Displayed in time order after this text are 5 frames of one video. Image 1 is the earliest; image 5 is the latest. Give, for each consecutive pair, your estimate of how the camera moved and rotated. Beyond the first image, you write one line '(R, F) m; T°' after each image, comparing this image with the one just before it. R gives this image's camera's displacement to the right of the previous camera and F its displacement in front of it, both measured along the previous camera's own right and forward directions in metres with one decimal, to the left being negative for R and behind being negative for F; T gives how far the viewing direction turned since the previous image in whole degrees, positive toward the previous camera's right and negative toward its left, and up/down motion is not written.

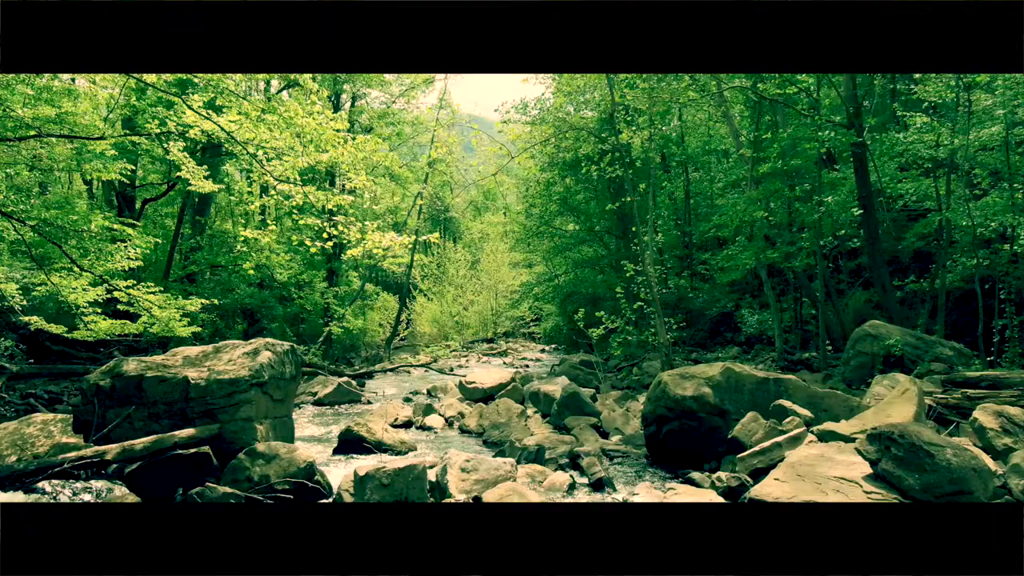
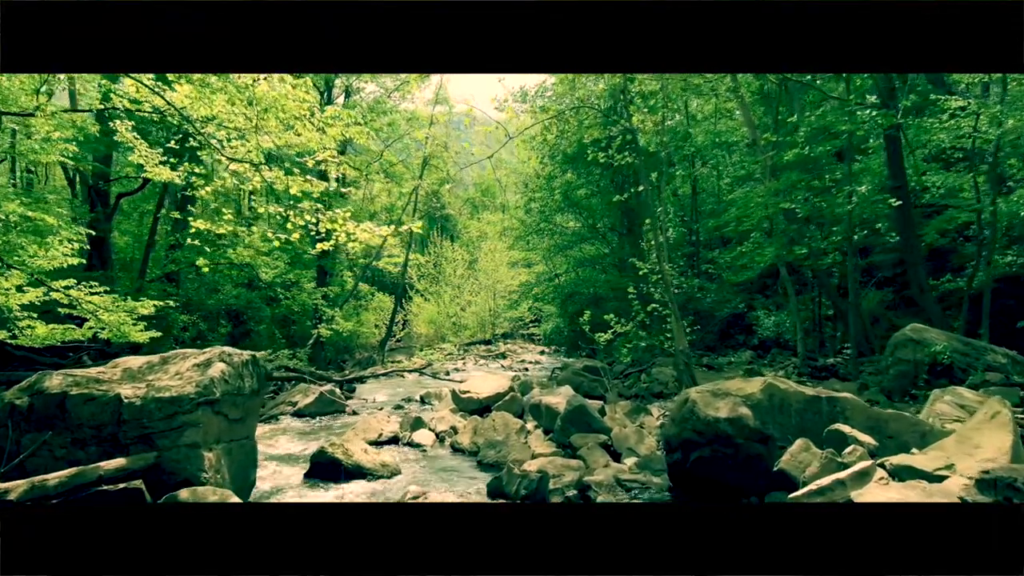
(0.0, +0.8) m; 0°
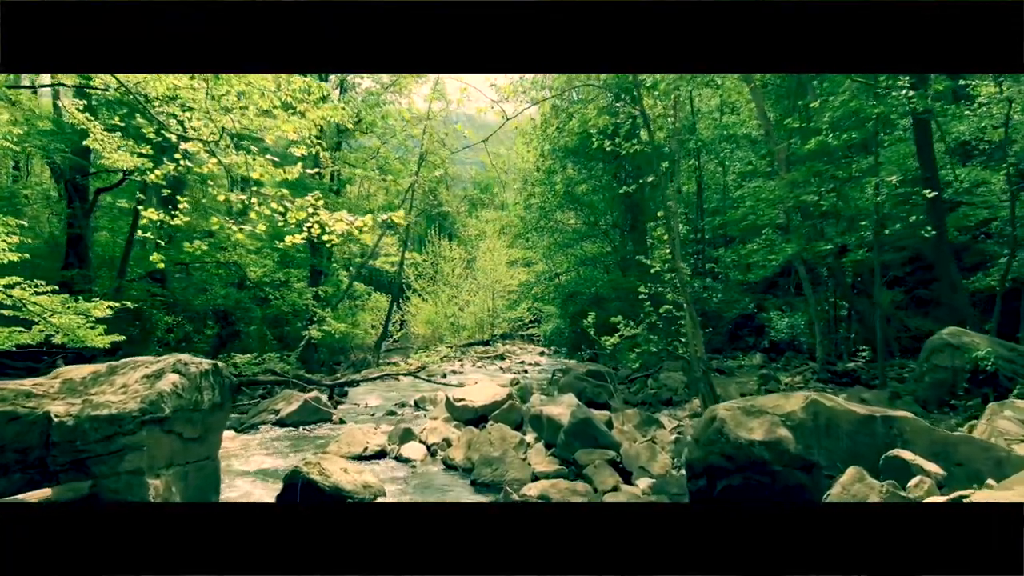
(0.0, +0.6) m; 0°
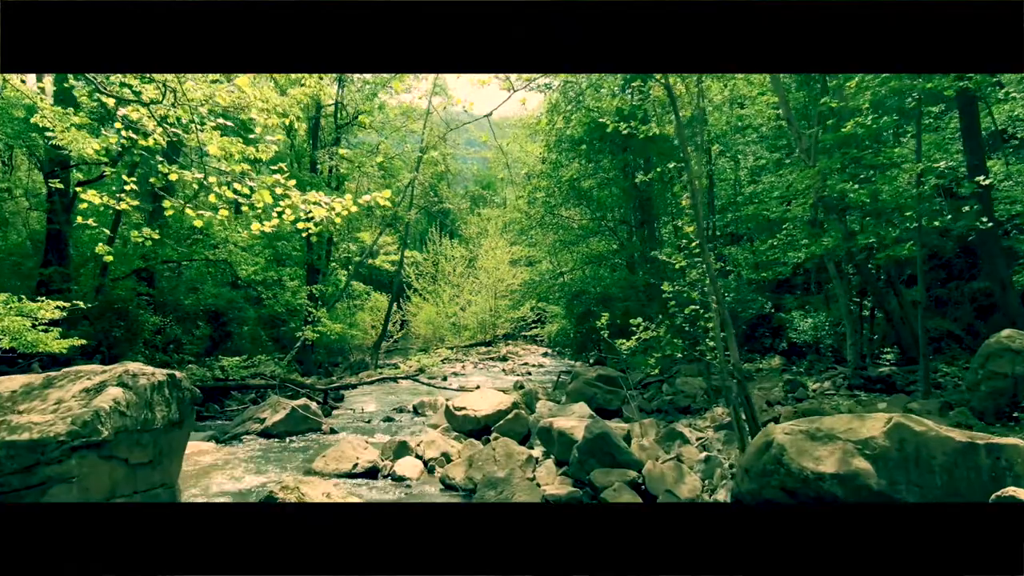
(0.0, +0.6) m; 0°
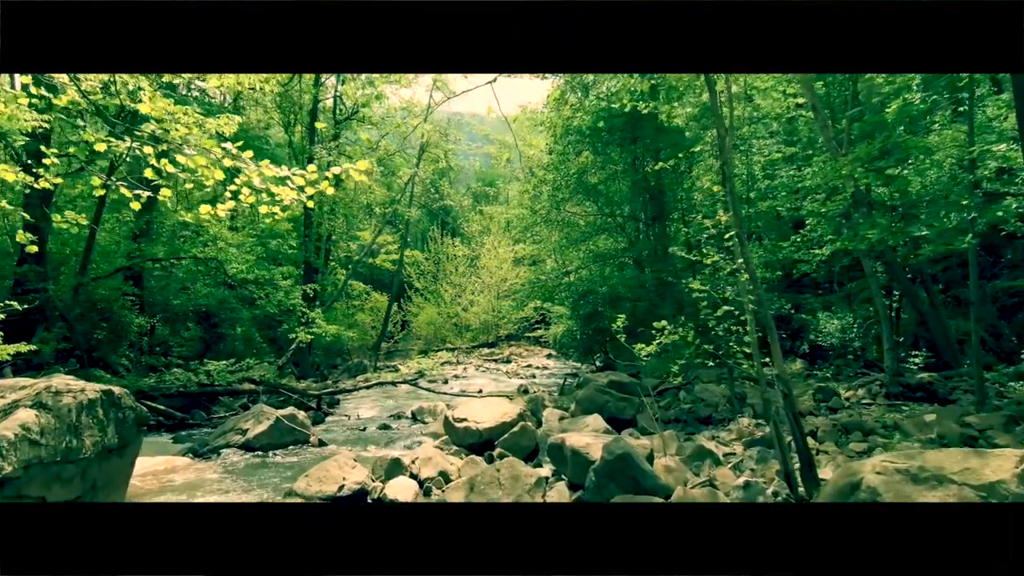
(0.0, +0.6) m; 0°
